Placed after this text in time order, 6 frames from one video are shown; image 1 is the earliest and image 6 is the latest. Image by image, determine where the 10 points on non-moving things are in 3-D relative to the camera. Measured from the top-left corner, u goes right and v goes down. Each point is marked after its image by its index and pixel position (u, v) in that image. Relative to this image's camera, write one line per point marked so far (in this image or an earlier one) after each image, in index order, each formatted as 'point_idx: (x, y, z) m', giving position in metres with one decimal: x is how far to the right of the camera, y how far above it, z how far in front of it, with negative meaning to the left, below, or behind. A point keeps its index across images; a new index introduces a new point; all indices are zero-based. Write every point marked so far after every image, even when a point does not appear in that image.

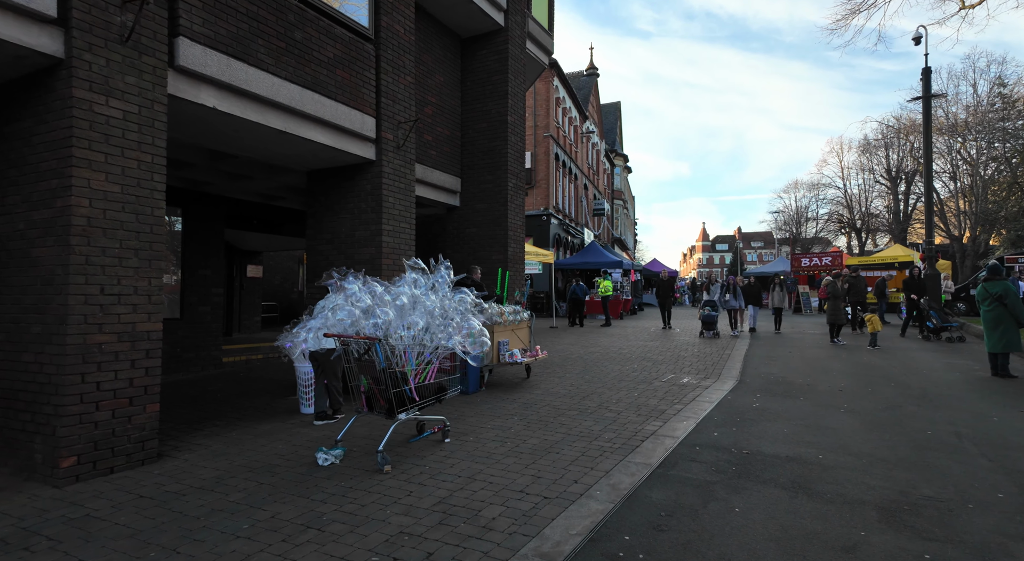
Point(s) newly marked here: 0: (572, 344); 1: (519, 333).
0: (+1.5, -1.4, +13.4) m
1: (+0.1, -0.8, +8.6) m
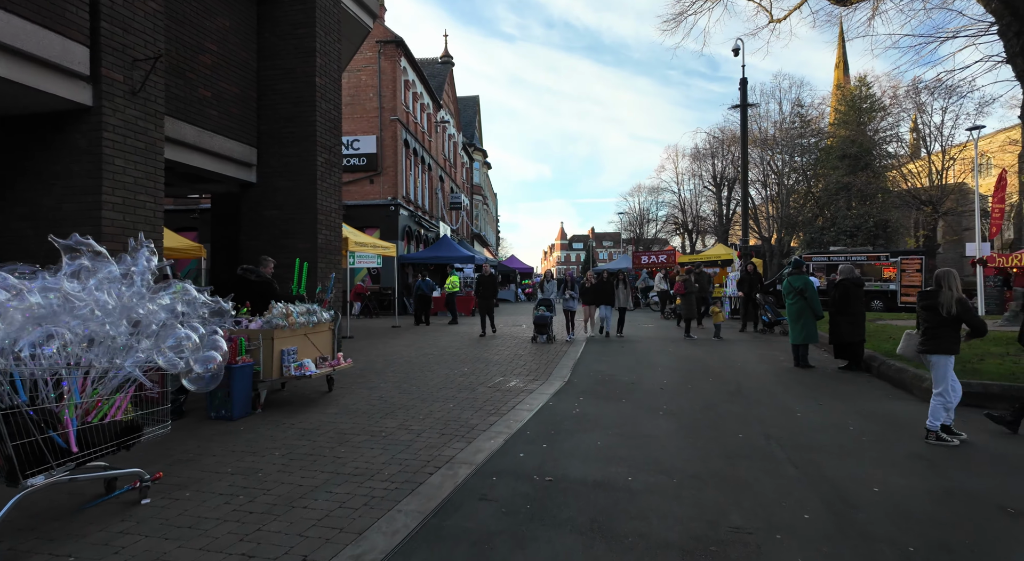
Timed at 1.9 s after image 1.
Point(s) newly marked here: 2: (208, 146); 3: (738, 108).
0: (-2.3, -1.3, +12.0) m
1: (-2.4, -0.7, +7.0) m
2: (-4.2, +1.9, +8.0) m
3: (+7.5, +5.7, +19.0) m
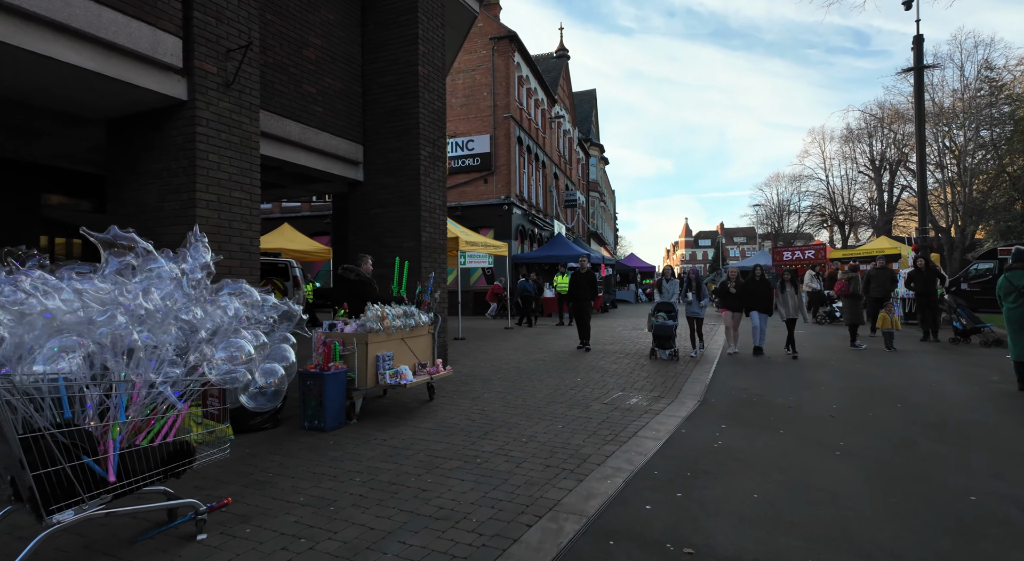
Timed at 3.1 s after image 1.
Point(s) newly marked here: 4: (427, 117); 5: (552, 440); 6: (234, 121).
0: (0.0, -1.3, +11.3) m
1: (-1.1, -0.7, +6.4) m
2: (-2.7, +1.9, +7.8) m
3: (+11.0, +5.8, +16.1) m
4: (-1.3, +2.5, +8.7) m
5: (+0.3, -1.3, +4.6) m
6: (-2.8, +1.6, +5.9) m
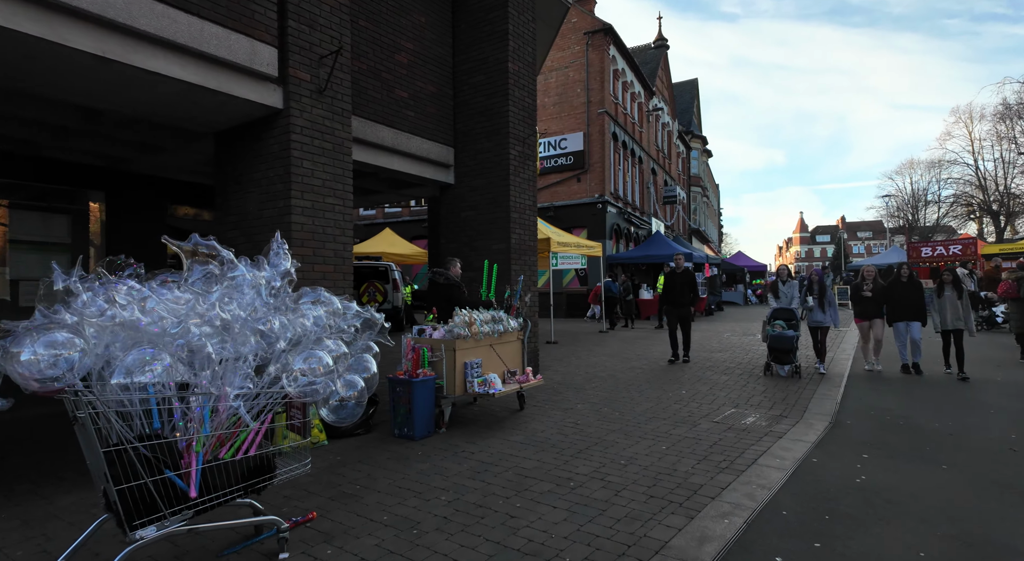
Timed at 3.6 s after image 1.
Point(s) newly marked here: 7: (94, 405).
0: (+1.9, -1.3, +10.7) m
1: (-0.1, -0.7, +6.1) m
2: (-1.5, +1.8, +7.8) m
3: (+13.4, +5.8, +13.7) m
4: (+0.1, +2.4, +8.4) m
5: (+1.0, -1.3, +4.1) m
6: (-1.9, +1.6, +5.9) m
7: (-1.8, -0.5, +2.5) m
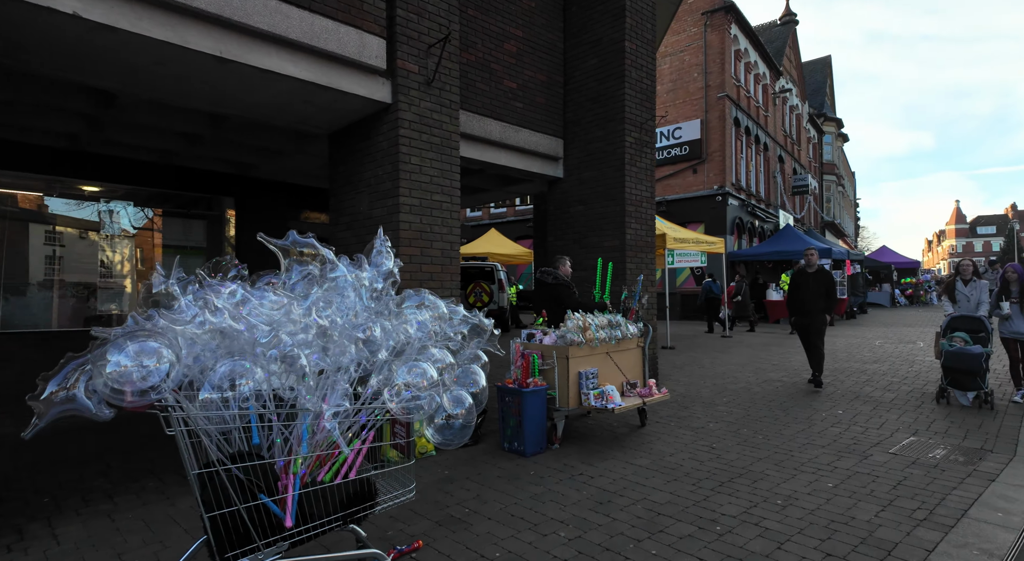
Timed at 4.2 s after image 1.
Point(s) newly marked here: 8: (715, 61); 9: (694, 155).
0: (+3.8, -1.3, +9.7) m
1: (+1.1, -0.8, +5.5) m
2: (0.0, +1.8, +7.4) m
3: (+15.7, +5.8, +10.6) m
4: (+1.6, +2.4, +7.8) m
5: (+1.8, -1.3, +3.3) m
6: (-0.8, +1.6, +5.6) m
7: (-1.3, -0.6, +2.3) m
8: (+6.9, +7.6, +20.0) m
9: (+6.3, +4.3, +20.0) m
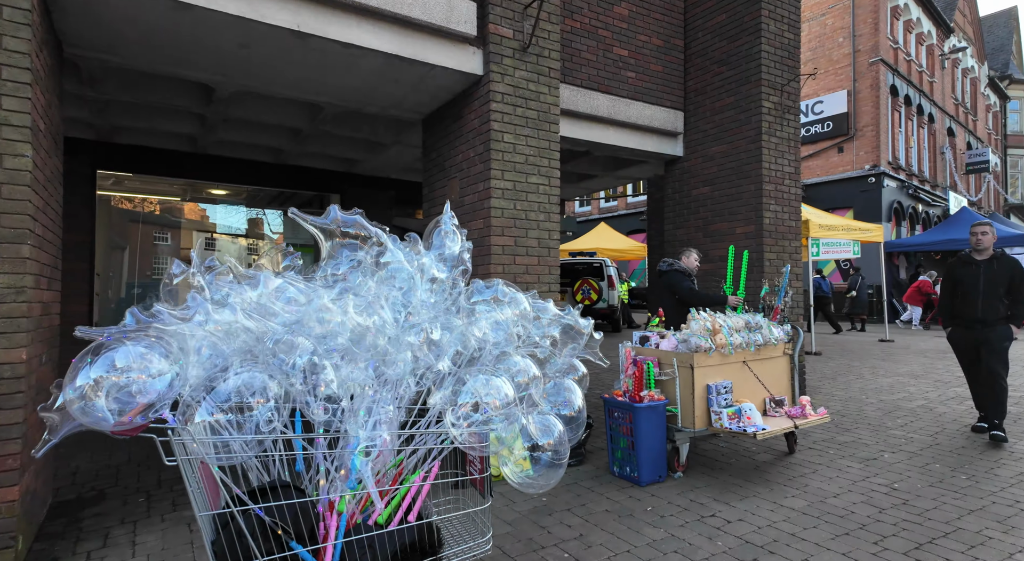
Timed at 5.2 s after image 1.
0: (+5.5, -1.2, +8.0) m
1: (+1.9, -0.7, +4.5) m
2: (+1.3, +1.9, +6.5) m
3: (+17.3, +6.0, +6.5) m
4: (+2.9, +2.5, +6.6) m
5: (+2.3, -1.2, +2.2) m
6: (+0.2, +1.6, +5.0) m
7: (-1.0, -0.5, +1.8) m
8: (+10.5, +7.7, +17.5) m
9: (+9.9, +4.4, +17.6) m
